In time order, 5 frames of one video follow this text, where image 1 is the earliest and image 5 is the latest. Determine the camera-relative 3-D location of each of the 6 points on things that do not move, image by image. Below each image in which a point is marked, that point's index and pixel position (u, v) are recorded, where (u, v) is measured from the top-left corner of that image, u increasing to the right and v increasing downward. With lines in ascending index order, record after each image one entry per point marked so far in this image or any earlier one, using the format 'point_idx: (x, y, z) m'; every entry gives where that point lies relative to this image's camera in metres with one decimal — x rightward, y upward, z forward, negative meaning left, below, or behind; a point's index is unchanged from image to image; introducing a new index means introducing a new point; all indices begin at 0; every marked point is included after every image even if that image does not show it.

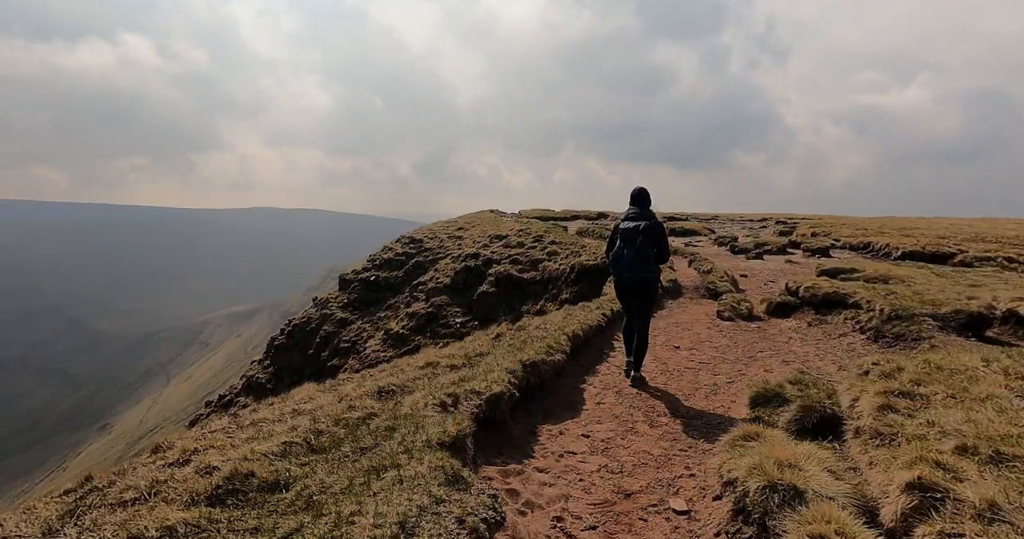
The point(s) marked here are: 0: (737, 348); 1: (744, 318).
0: (+5.3, -1.8, +12.4) m
1: (+6.8, -1.5, +15.5) m
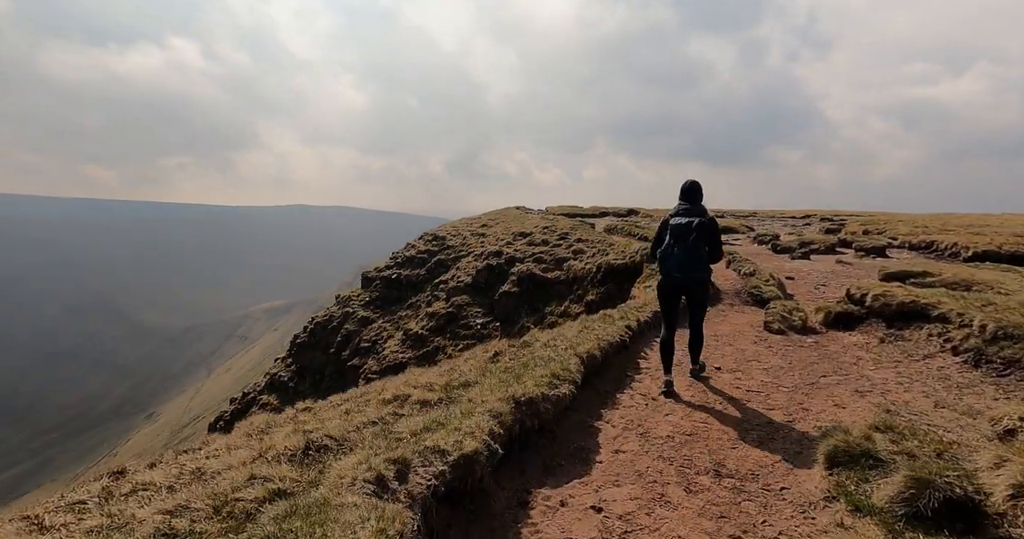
0: (+5.4, -1.9, +10.1) m
1: (+7.1, -1.6, +13.1) m
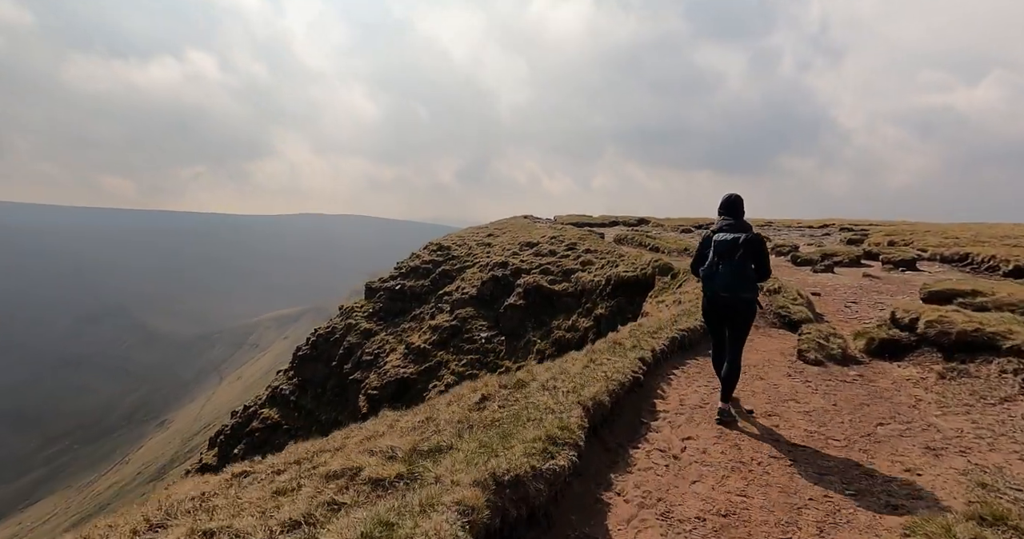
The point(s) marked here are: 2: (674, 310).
0: (+5.3, -2.3, +8.5) m
1: (+7.0, -2.0, +11.4) m
2: (+5.9, -1.5, +19.0) m
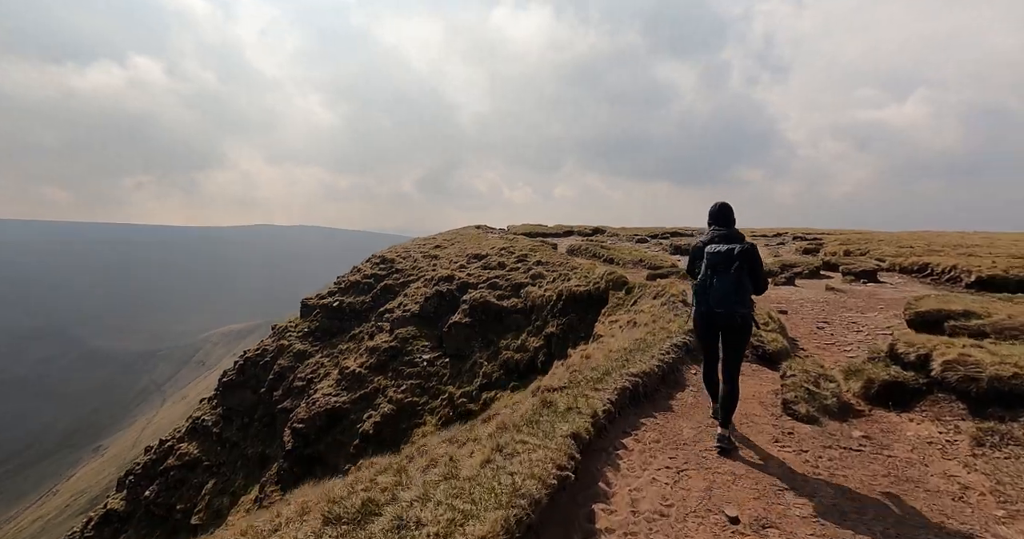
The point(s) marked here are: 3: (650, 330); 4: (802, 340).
0: (+3.8, -2.7, +5.7) m
1: (+5.4, -2.4, +8.8) m
2: (+3.6, -2.1, +16.2) m
3: (+4.2, -1.9, +16.2) m
4: (+8.3, -2.0, +15.1) m
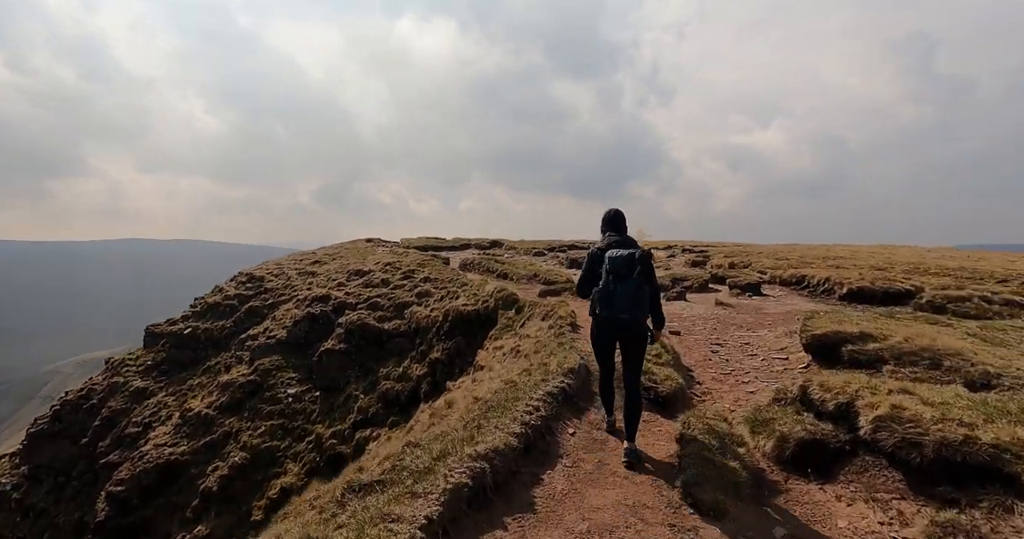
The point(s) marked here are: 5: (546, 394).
0: (+1.9, -3.0, +3.2) m
1: (+2.9, -2.8, +6.5) m
2: (-0.1, -2.6, +13.5) m
3: (+0.4, -2.4, +13.6) m
4: (+4.6, -2.5, +13.2) m
5: (+0.6, -2.2, +9.6) m
